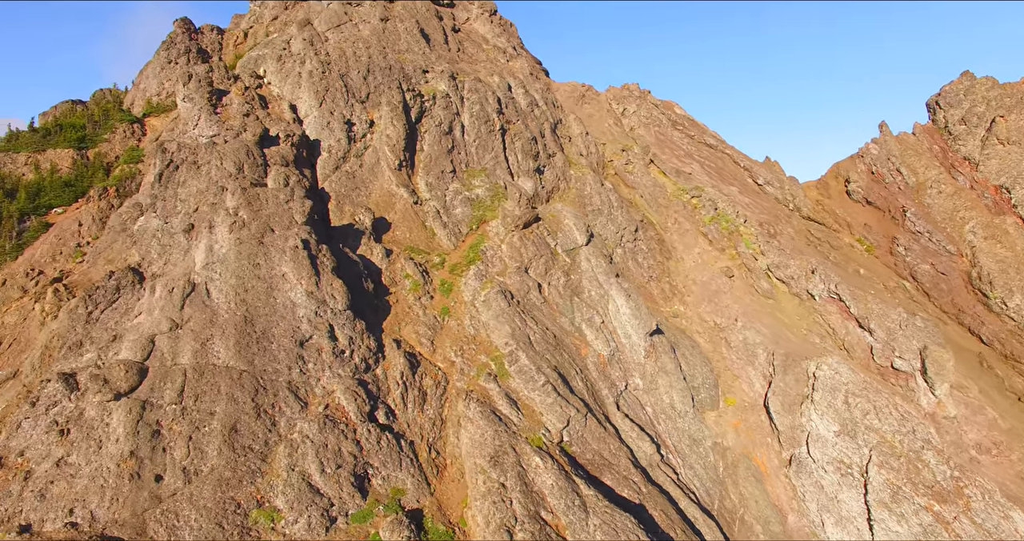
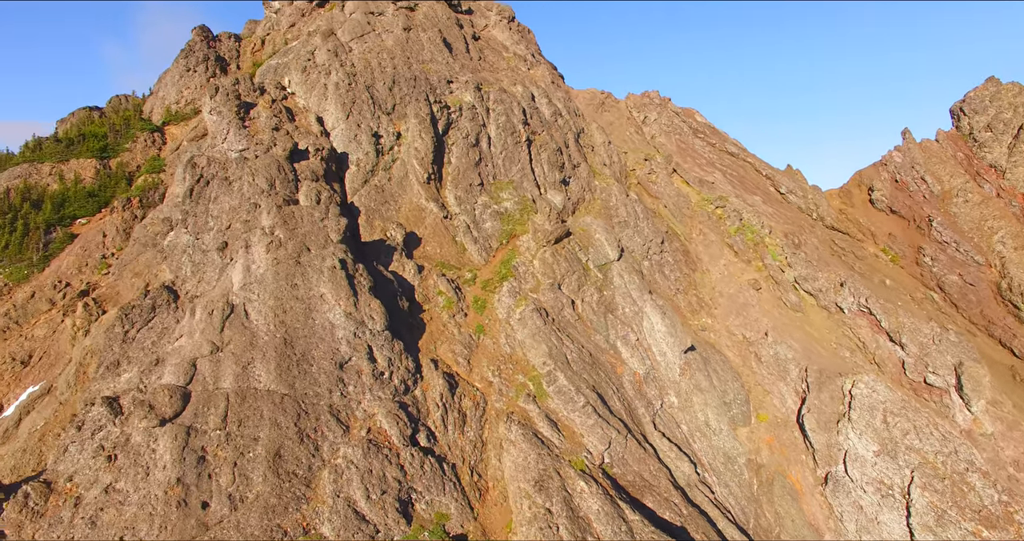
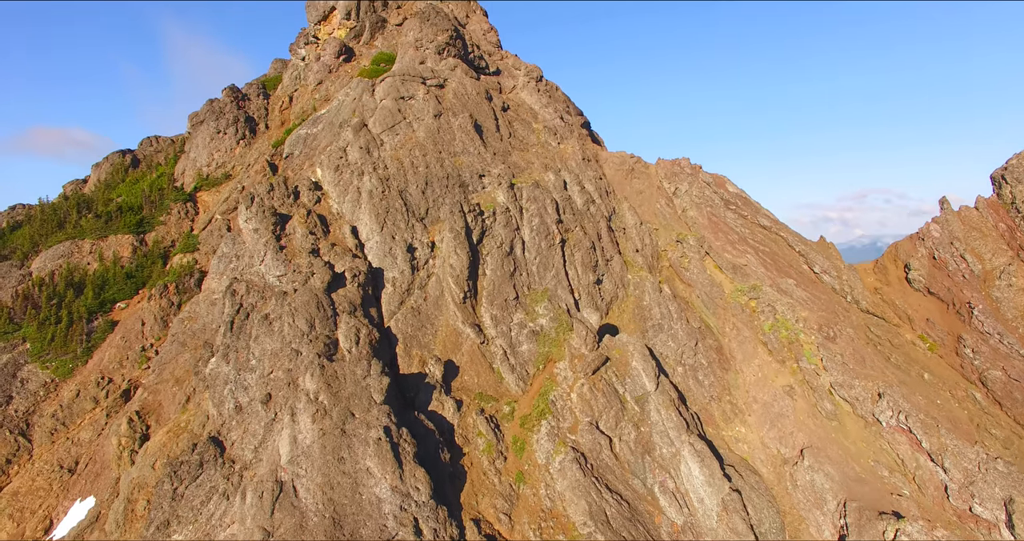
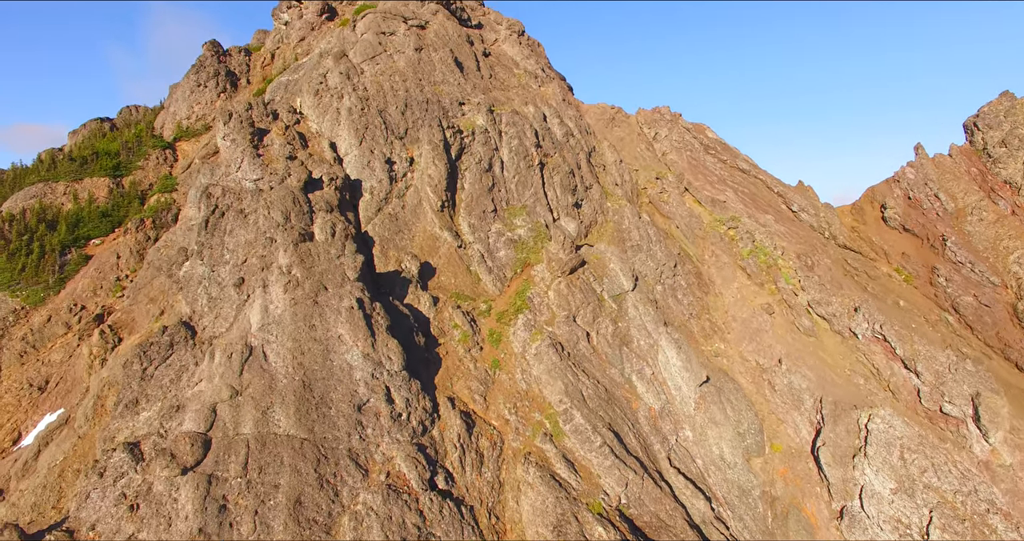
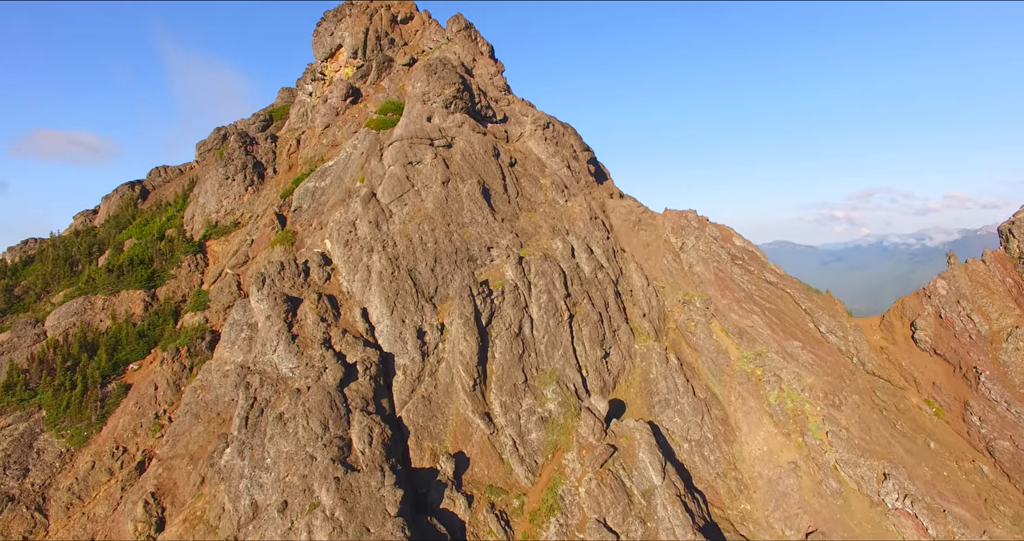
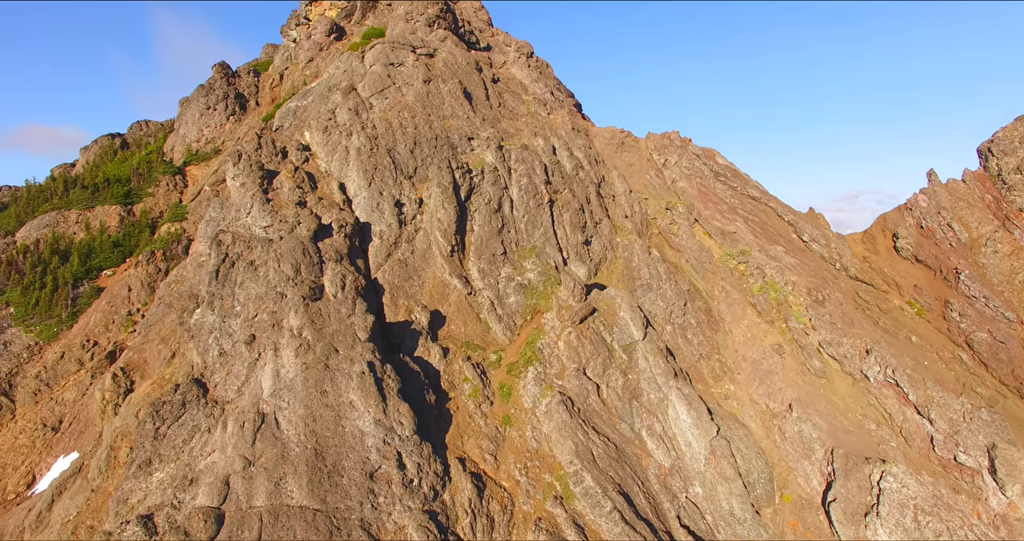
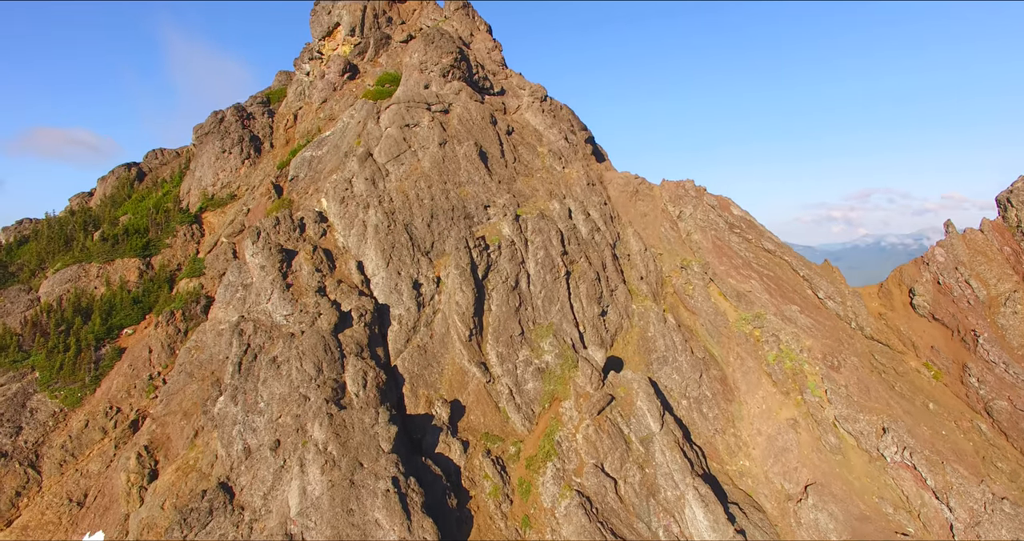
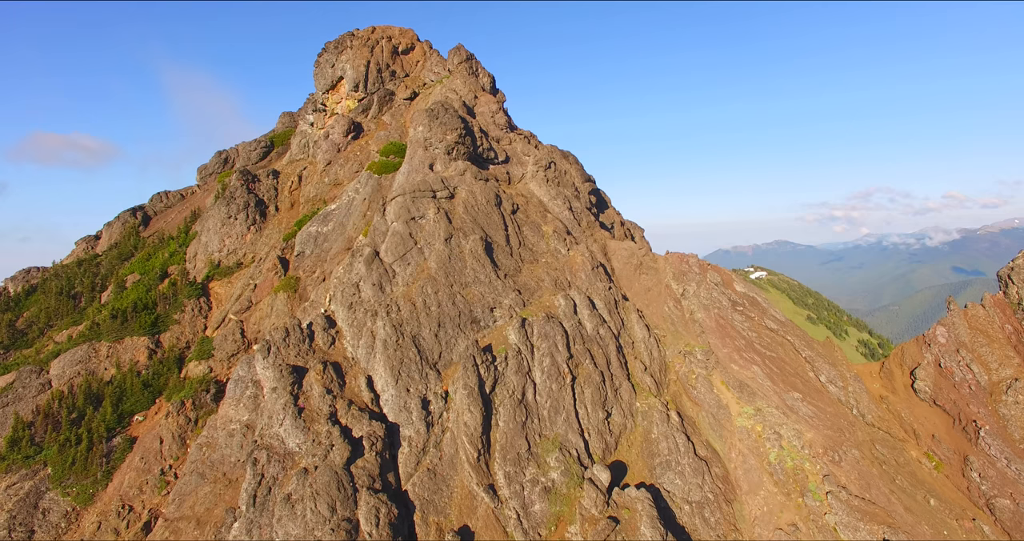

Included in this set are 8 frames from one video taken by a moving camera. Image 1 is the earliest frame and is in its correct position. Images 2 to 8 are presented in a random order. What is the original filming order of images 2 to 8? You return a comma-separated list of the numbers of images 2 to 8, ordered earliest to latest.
2, 4, 6, 3, 7, 5, 8
